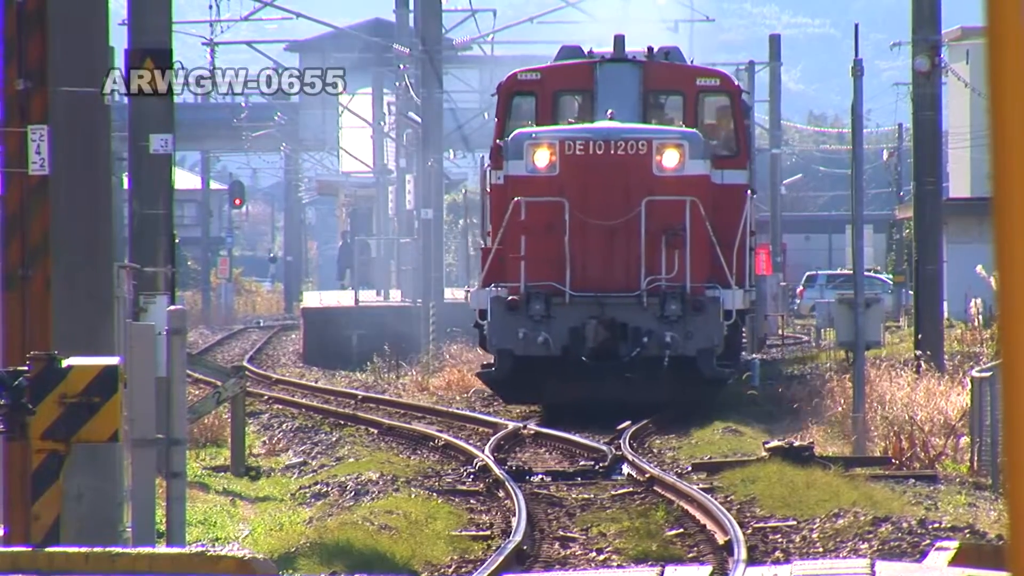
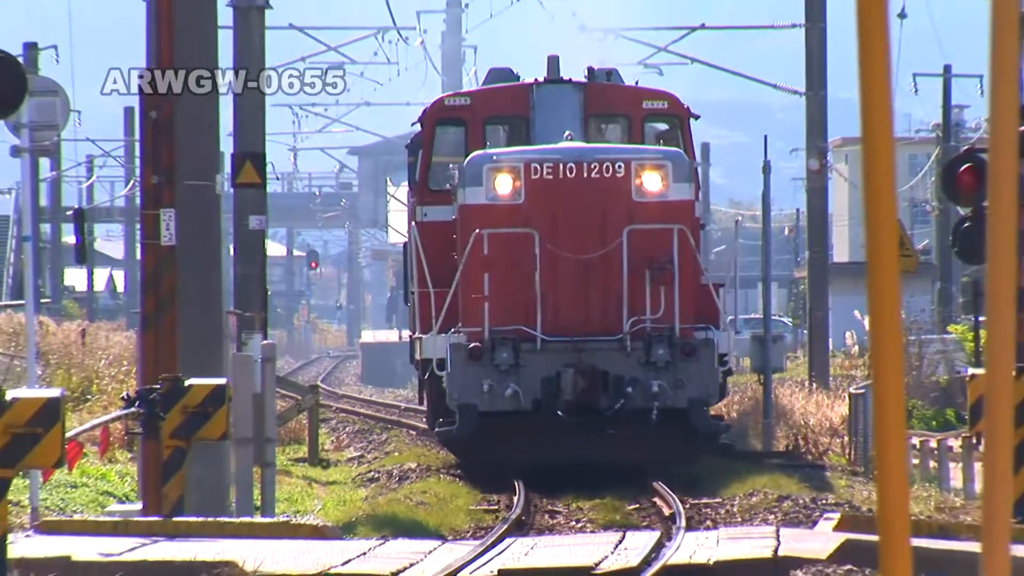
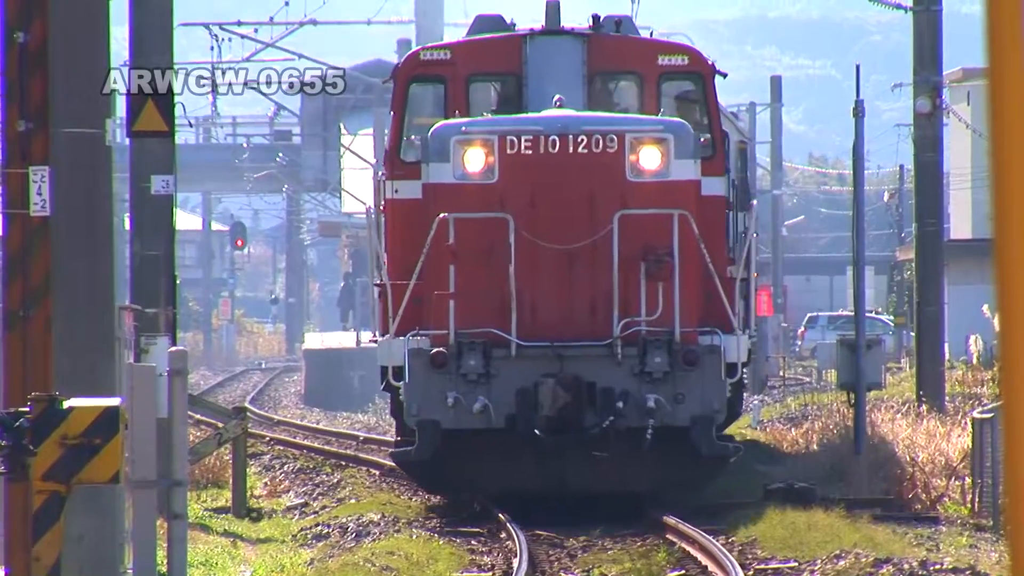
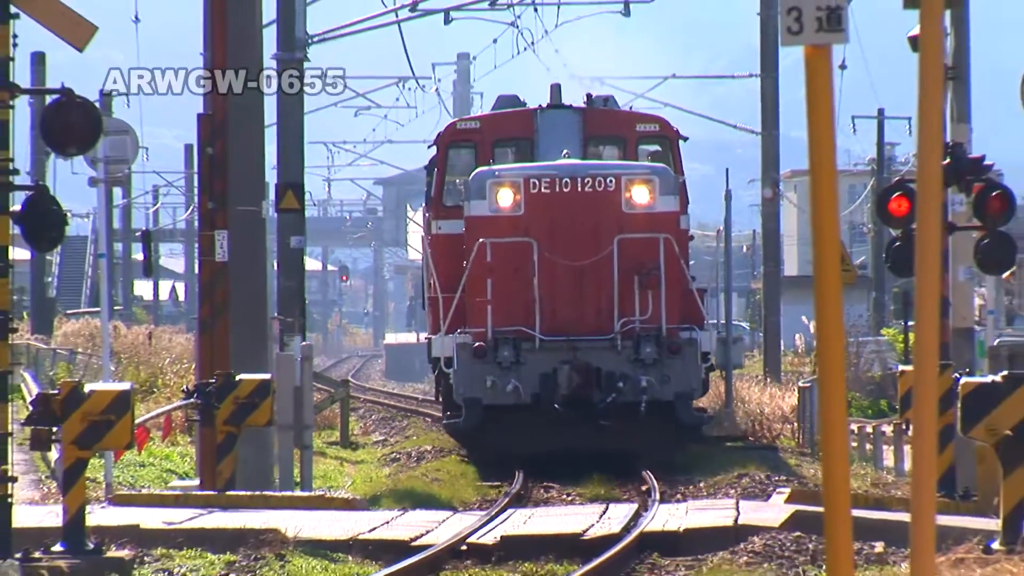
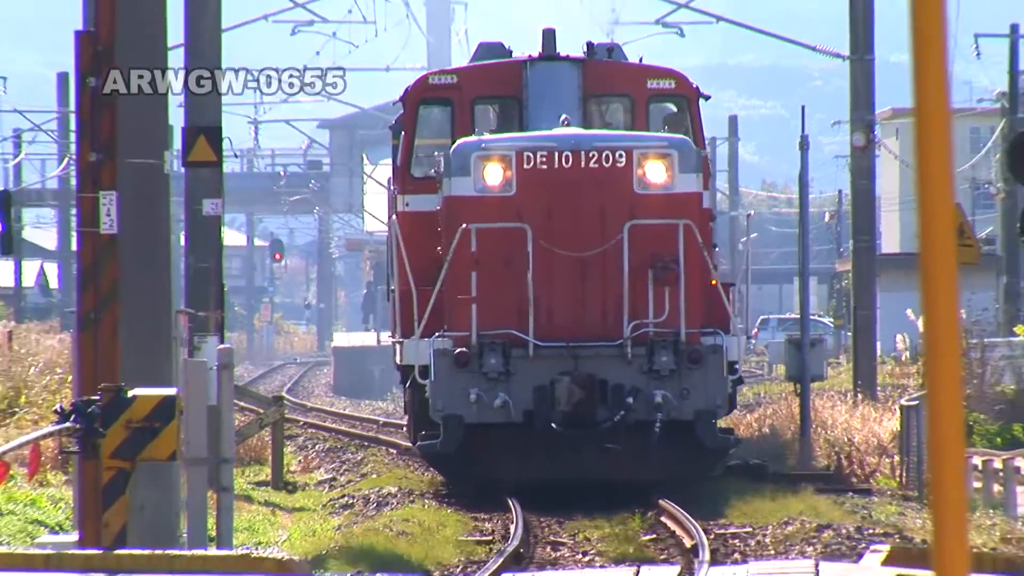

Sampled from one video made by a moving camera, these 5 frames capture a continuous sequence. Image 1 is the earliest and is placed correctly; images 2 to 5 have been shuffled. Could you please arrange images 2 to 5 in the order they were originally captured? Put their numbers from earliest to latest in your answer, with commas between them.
3, 5, 2, 4
